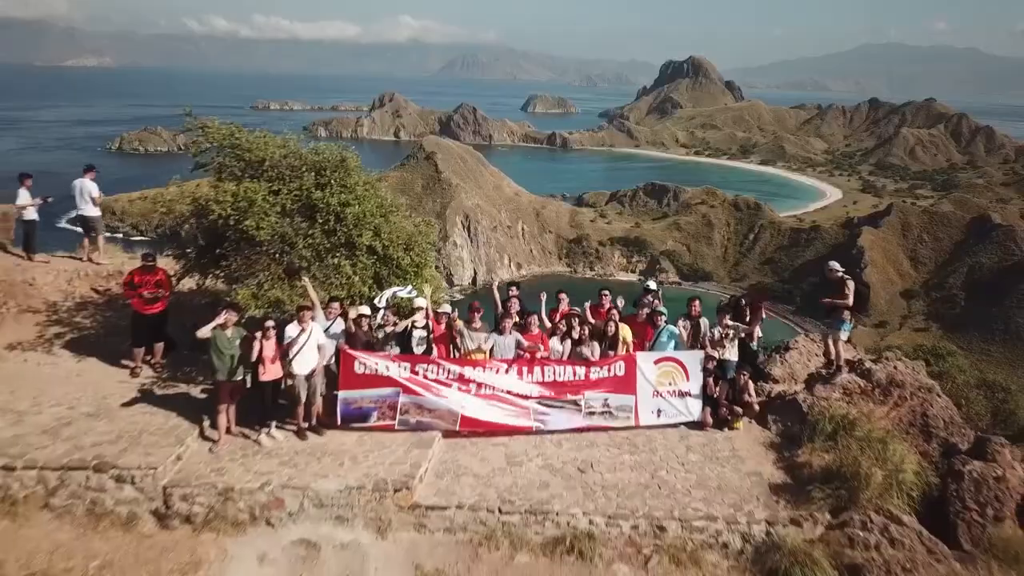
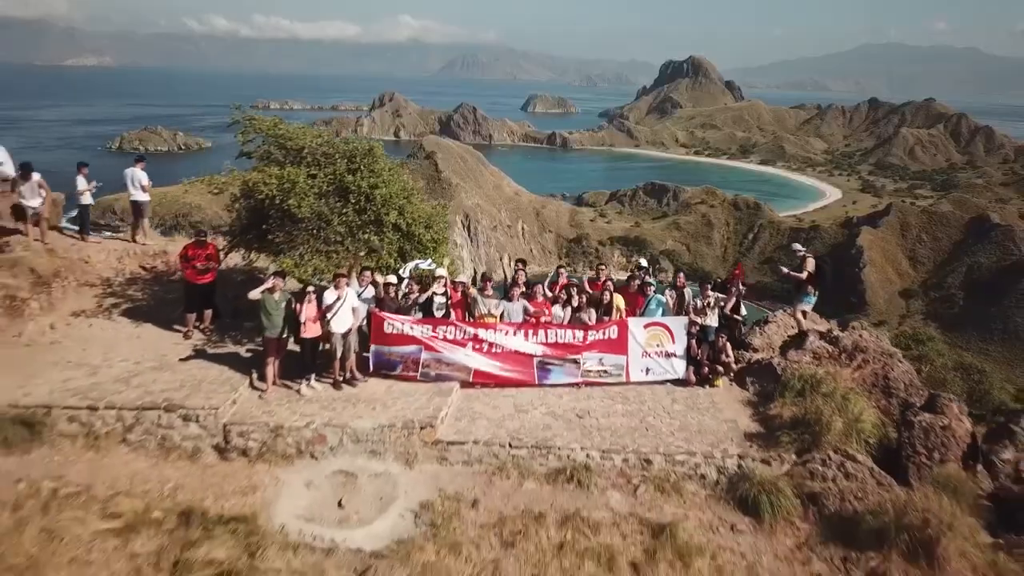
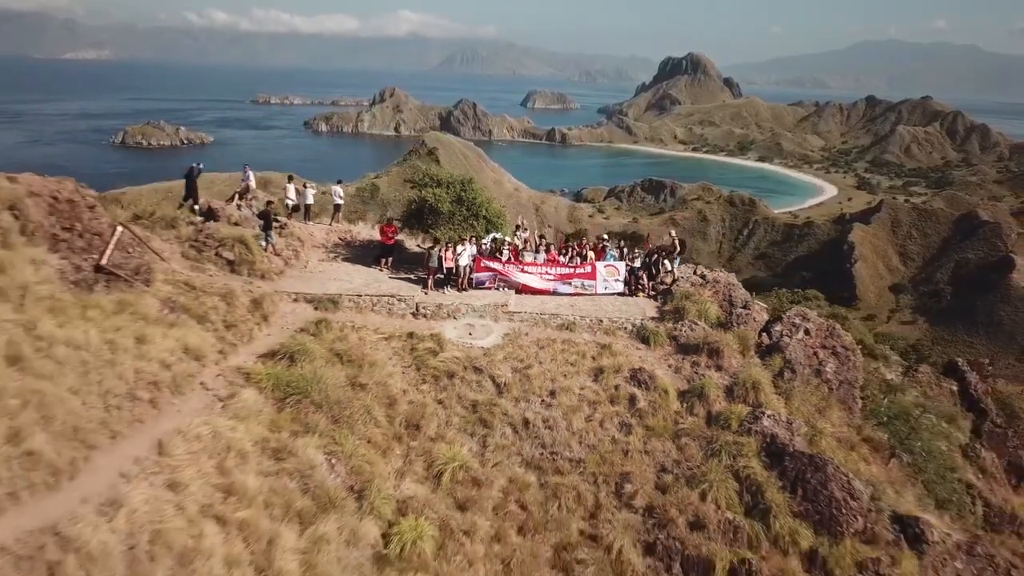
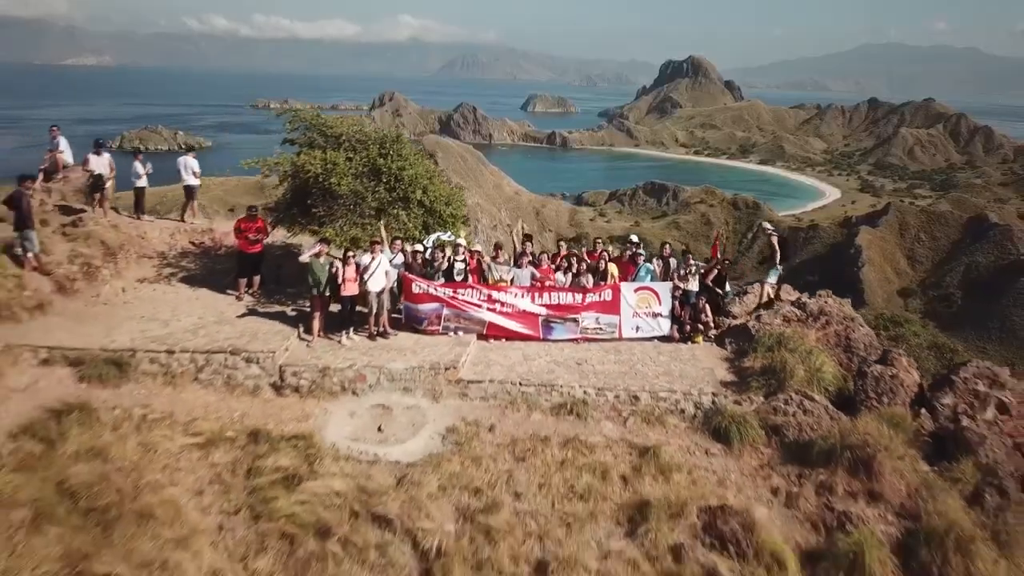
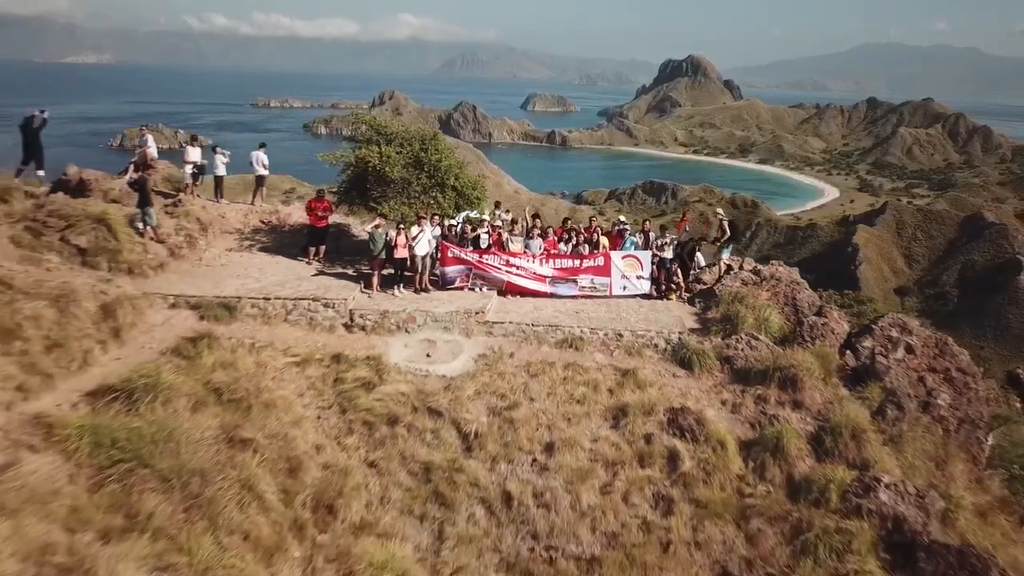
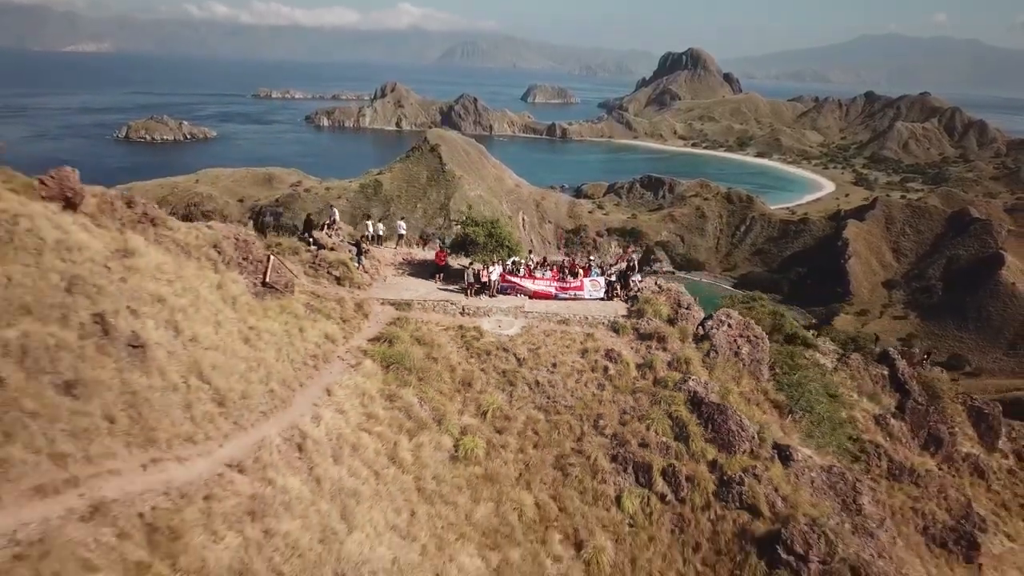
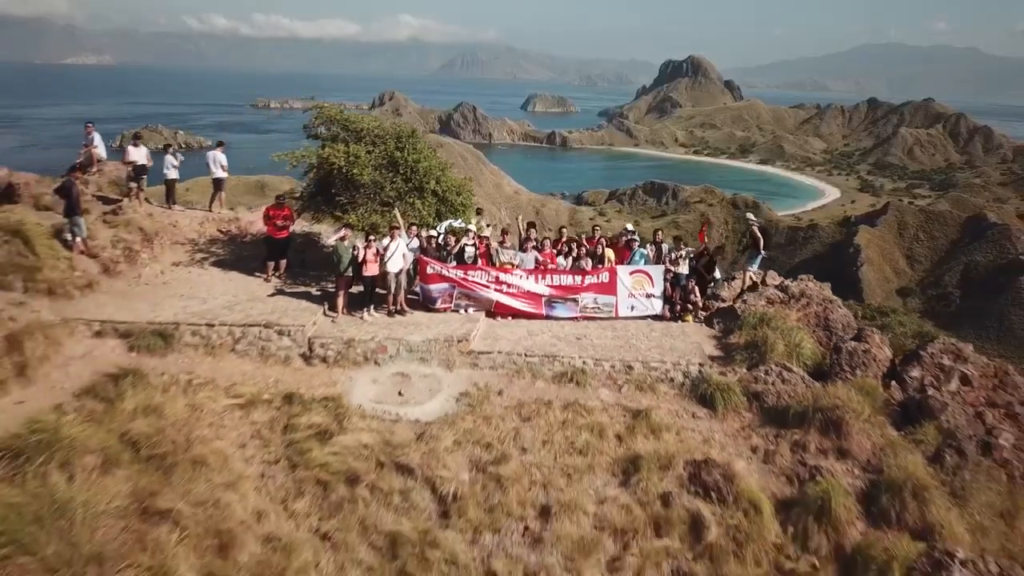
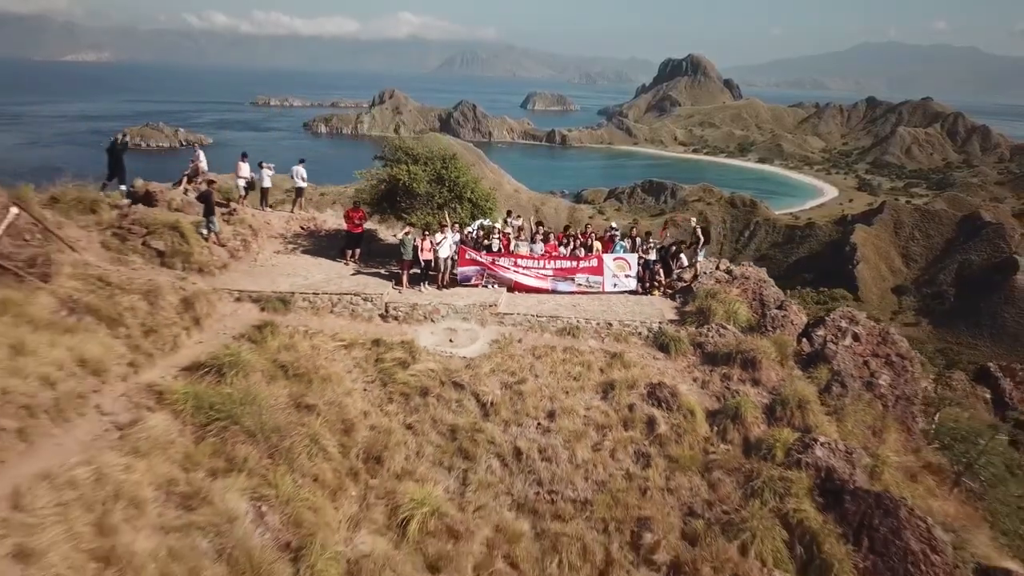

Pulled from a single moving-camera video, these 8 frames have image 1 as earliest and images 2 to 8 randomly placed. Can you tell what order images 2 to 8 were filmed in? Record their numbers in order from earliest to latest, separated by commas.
2, 4, 7, 5, 8, 3, 6
